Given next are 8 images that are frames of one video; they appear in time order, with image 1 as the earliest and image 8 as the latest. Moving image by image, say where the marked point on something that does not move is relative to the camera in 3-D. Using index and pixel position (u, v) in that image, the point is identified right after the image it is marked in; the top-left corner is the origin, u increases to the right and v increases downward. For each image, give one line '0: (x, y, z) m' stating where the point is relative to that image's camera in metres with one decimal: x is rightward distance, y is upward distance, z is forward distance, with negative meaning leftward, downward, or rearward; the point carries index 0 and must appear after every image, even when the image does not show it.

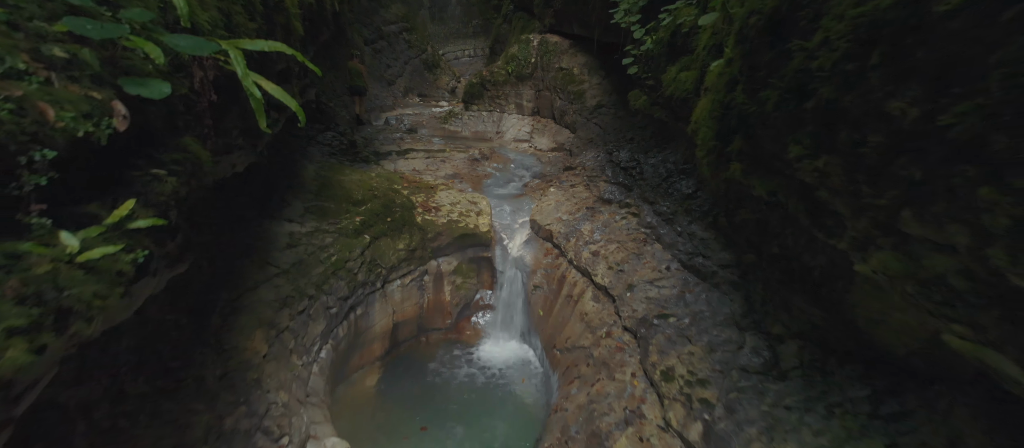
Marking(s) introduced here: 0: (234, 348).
0: (-3.0, -1.7, +4.1) m
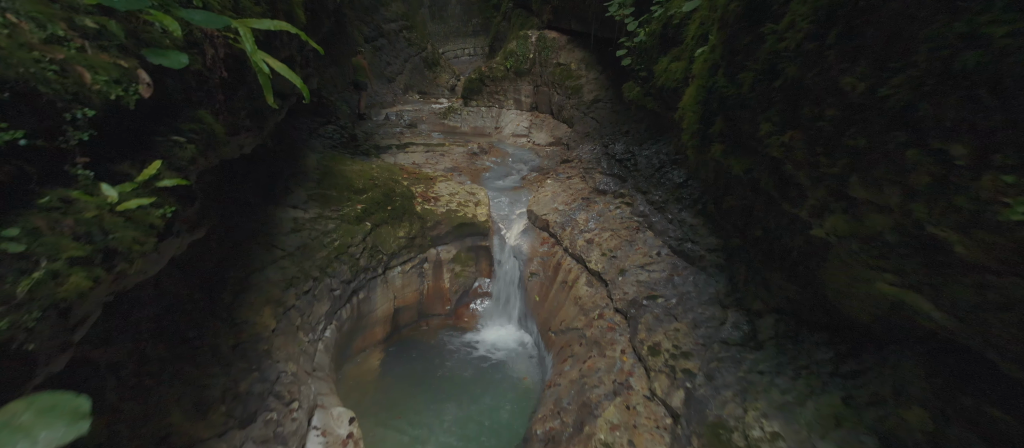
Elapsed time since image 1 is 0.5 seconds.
0: (-3.1, -1.4, +4.4) m
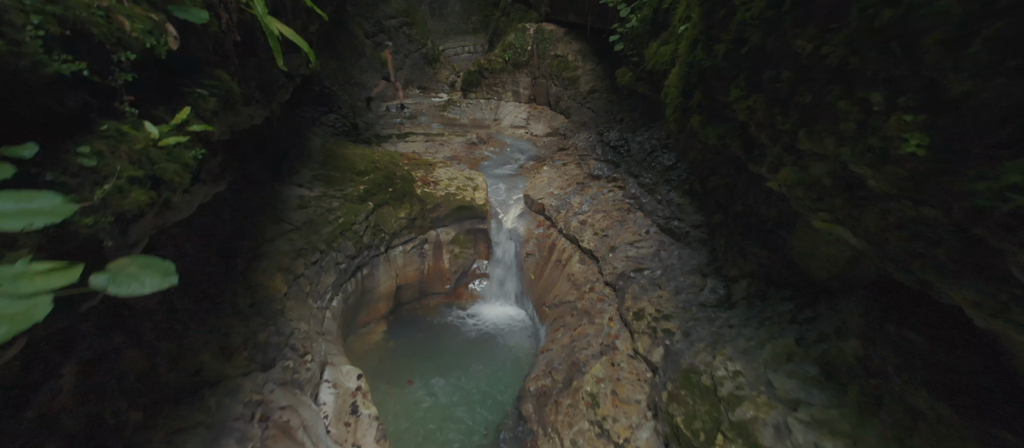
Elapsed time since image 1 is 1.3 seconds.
0: (-3.2, -0.9, +4.8) m
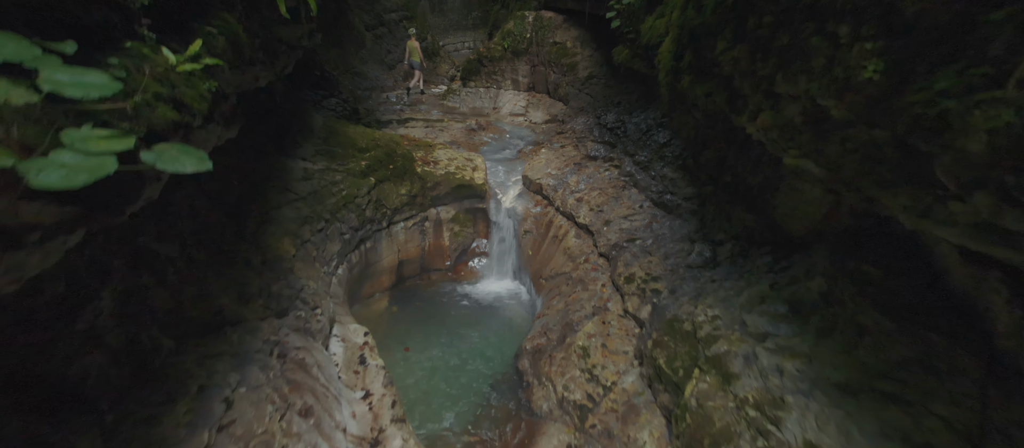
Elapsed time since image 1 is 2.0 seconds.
0: (-3.2, -0.3, +5.0) m
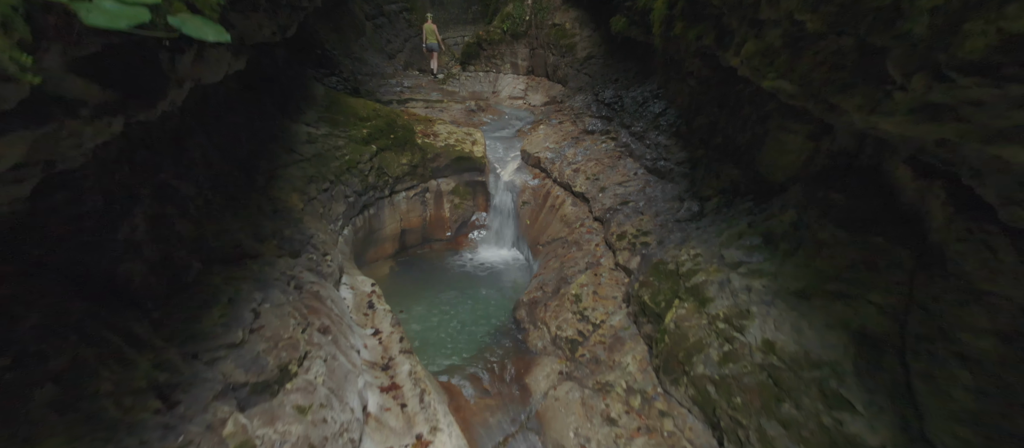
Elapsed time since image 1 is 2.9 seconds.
0: (-3.2, +0.4, +5.3) m
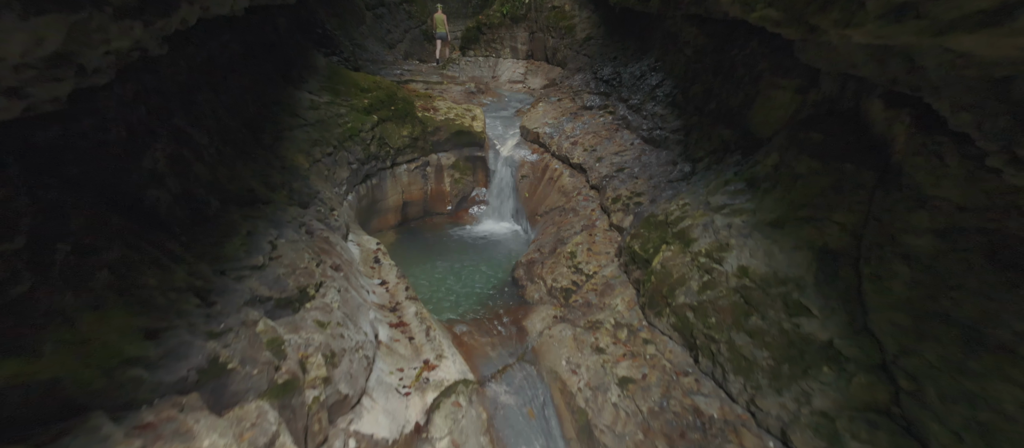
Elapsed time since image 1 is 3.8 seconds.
0: (-3.3, +1.1, +5.5) m
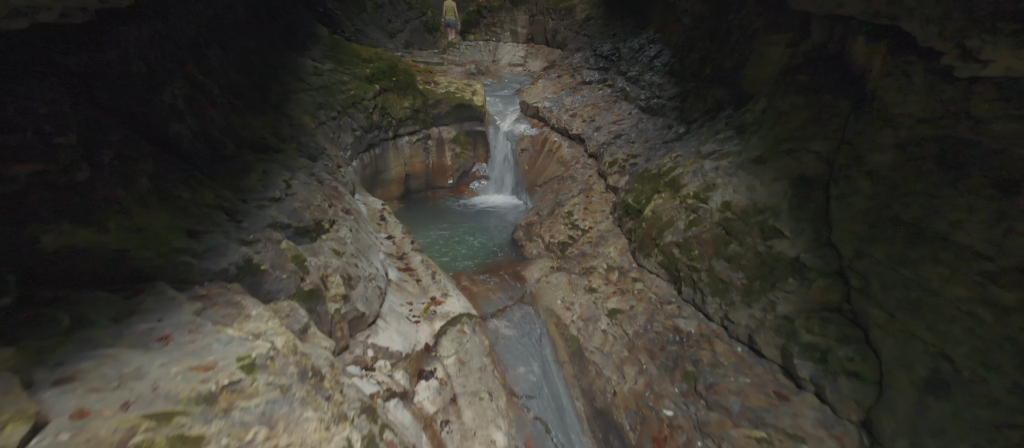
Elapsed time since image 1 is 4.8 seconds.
0: (-3.2, +1.8, +5.6) m
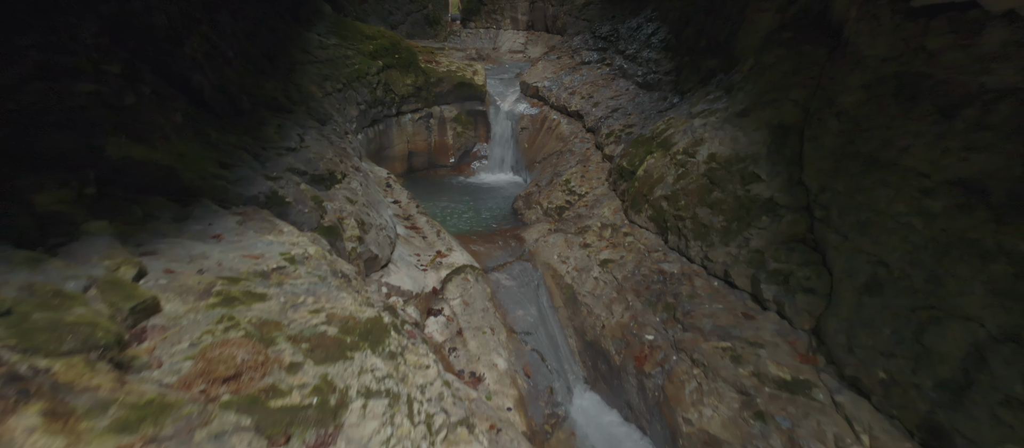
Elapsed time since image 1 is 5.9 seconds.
0: (-3.2, +2.4, +5.7) m
